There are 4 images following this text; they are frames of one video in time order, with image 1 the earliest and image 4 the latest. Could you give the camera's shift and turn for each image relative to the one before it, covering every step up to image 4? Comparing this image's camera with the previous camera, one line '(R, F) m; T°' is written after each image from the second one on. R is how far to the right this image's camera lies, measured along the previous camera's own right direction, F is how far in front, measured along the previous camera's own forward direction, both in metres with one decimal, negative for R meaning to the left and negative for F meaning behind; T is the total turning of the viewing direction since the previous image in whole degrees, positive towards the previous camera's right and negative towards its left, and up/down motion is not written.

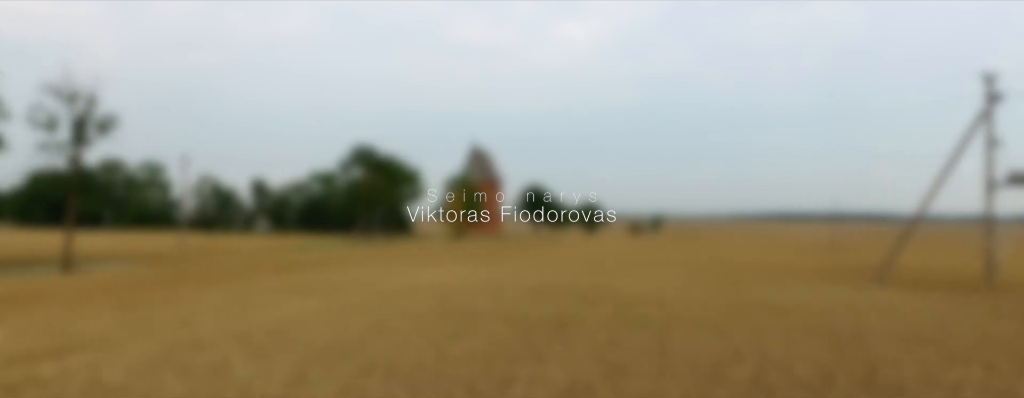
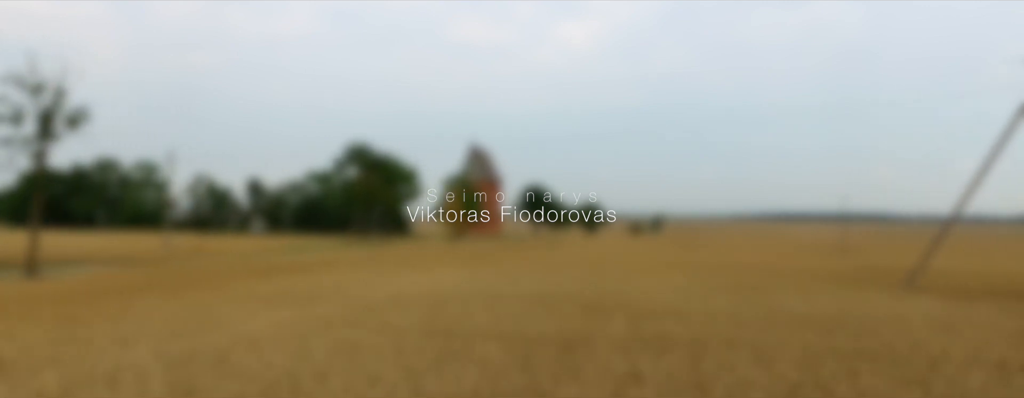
(0.0, +0.6) m; 0°
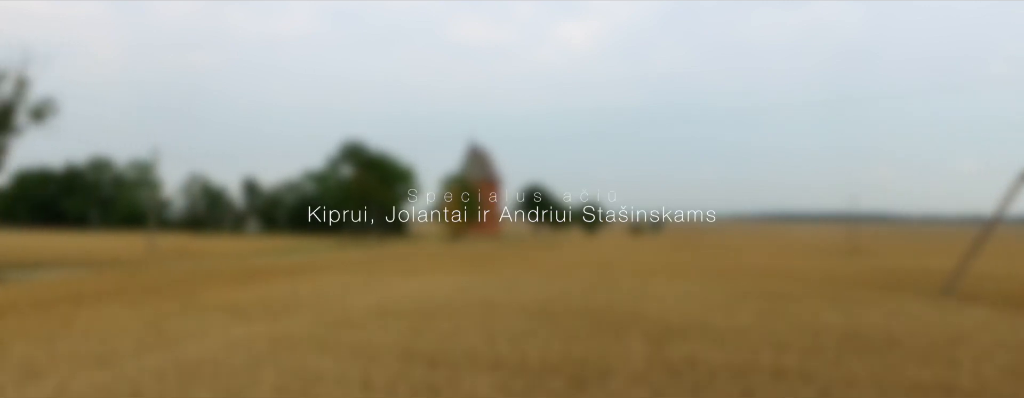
(0.0, +0.6) m; 0°
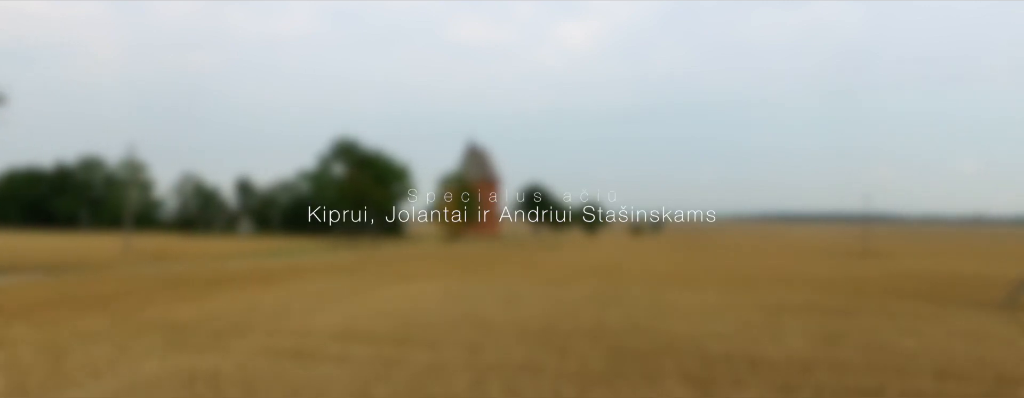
(0.0, +0.9) m; 0°
